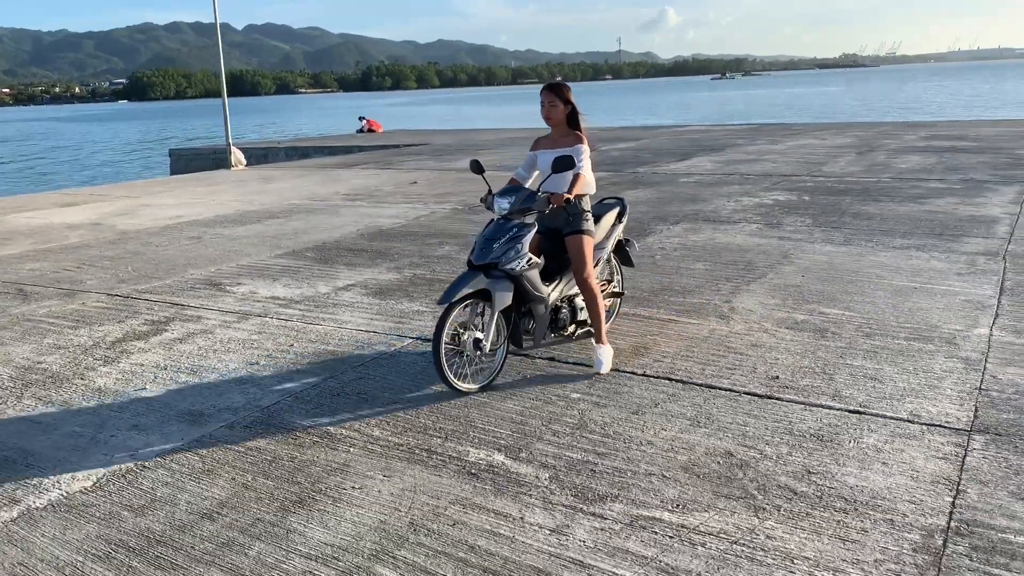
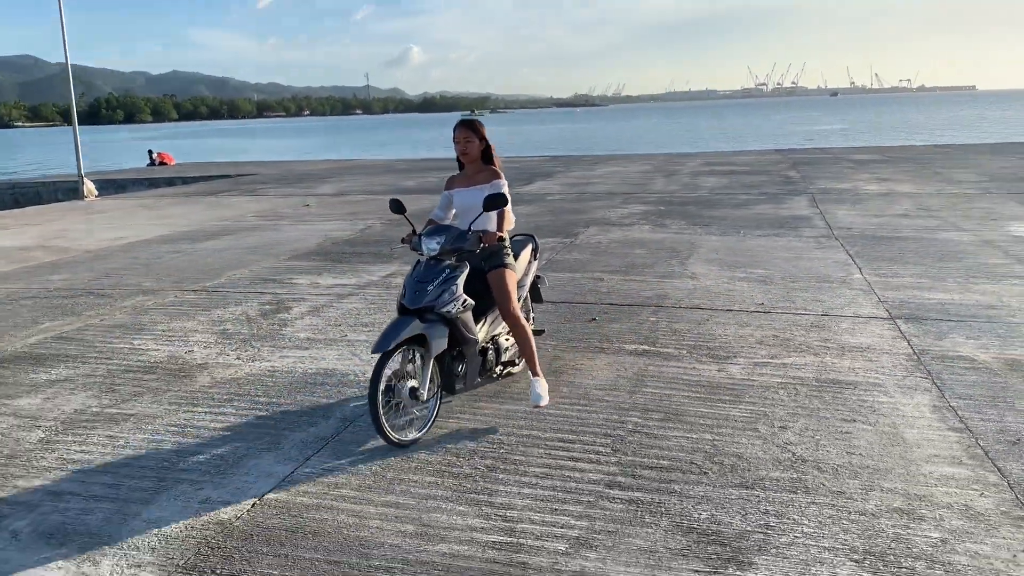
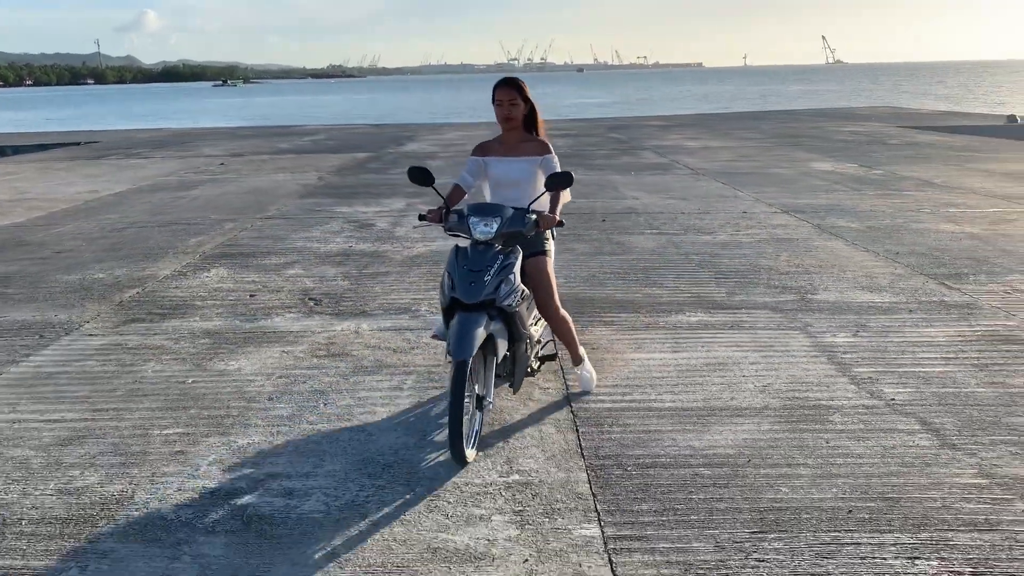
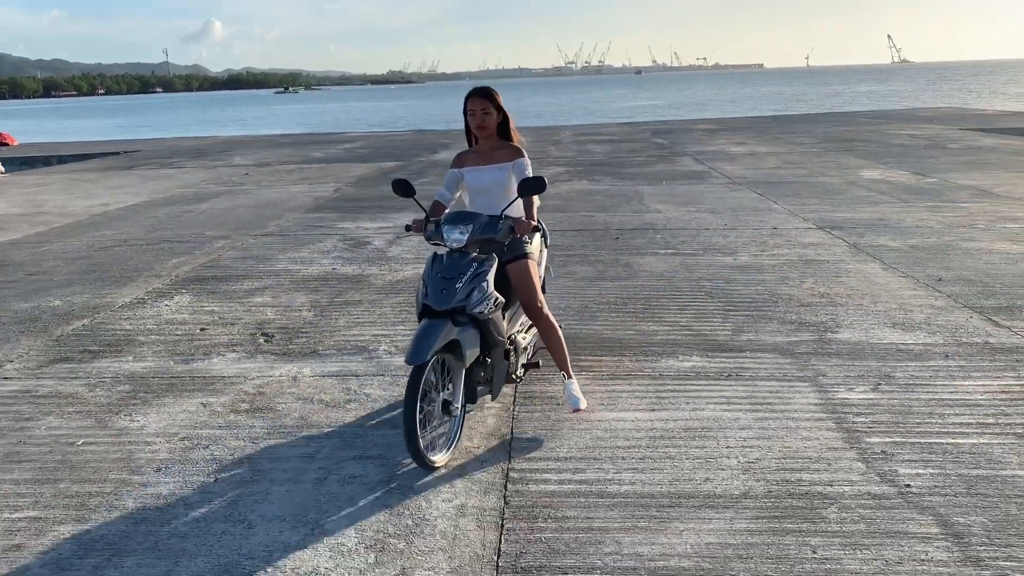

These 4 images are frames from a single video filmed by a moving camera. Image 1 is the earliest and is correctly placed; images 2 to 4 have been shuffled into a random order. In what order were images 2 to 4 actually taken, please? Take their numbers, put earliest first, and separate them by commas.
2, 4, 3
